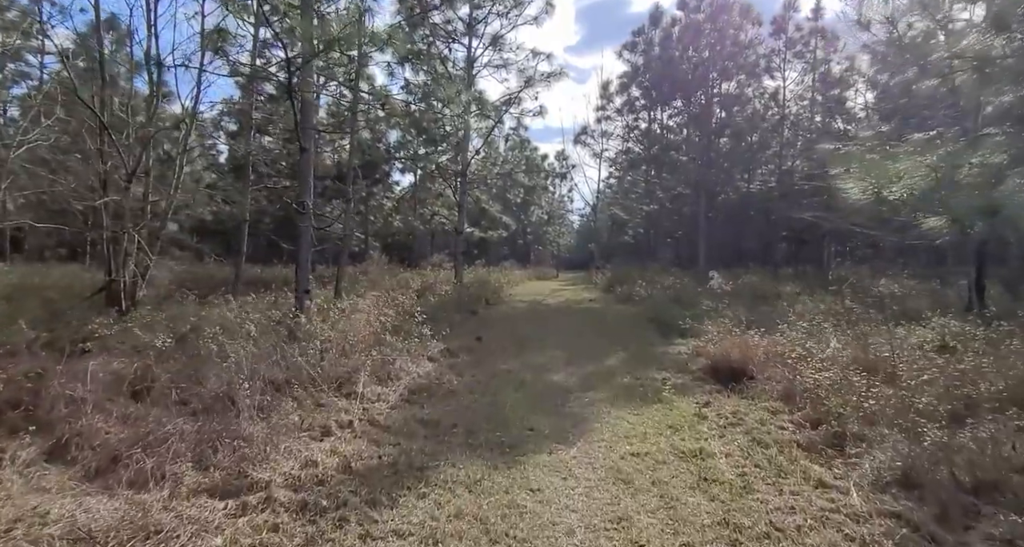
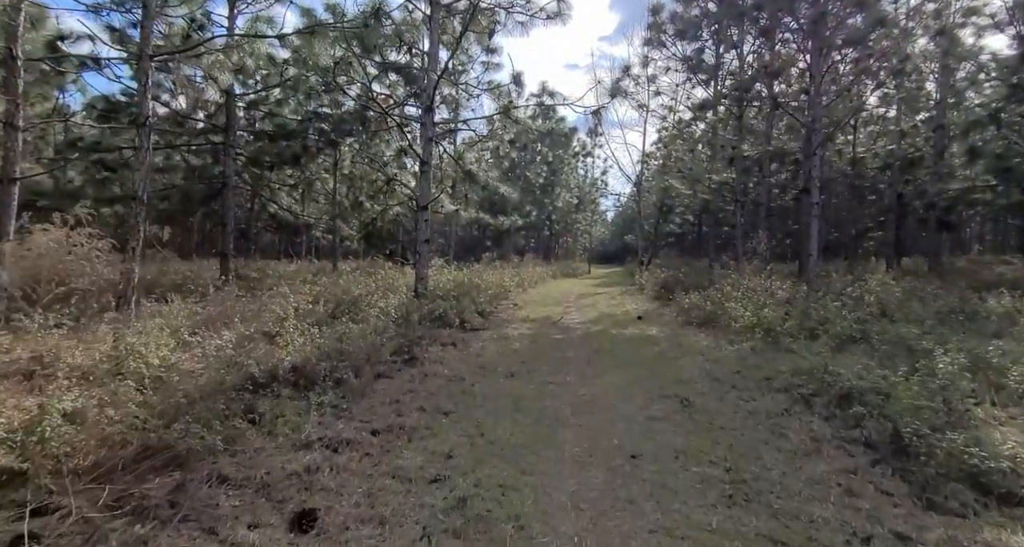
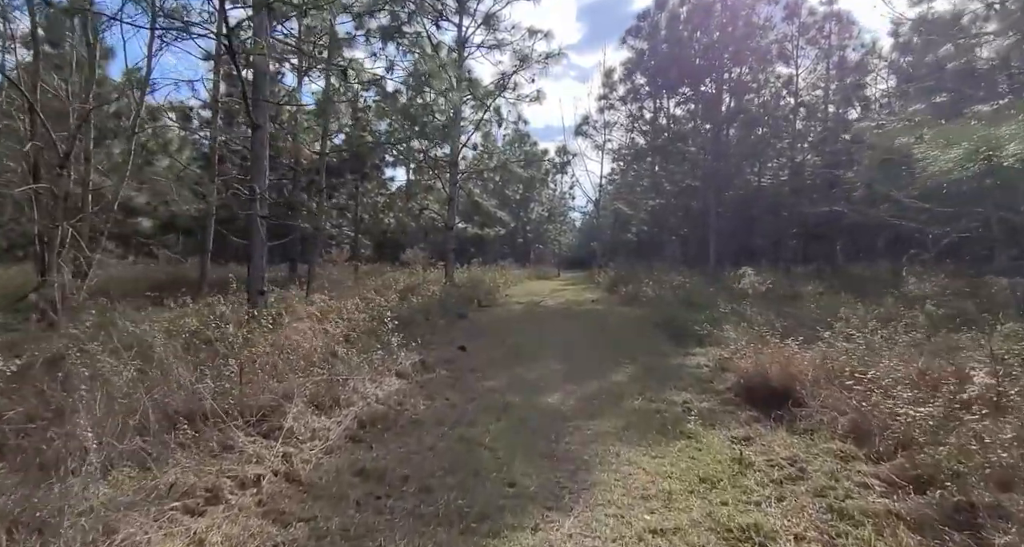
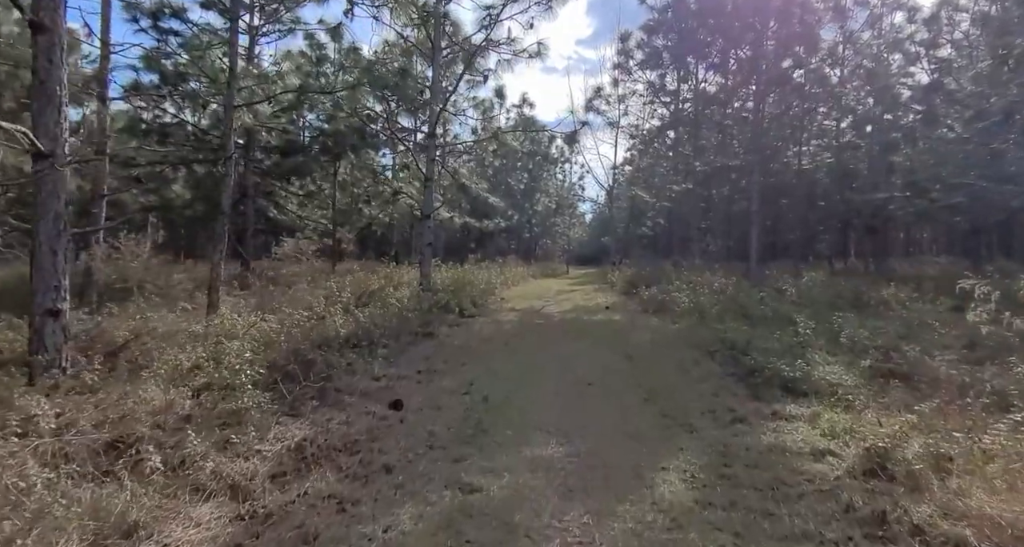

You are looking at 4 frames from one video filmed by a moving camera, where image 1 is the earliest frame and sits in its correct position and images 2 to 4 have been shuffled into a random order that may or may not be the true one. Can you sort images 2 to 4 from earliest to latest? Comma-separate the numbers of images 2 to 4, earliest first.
3, 4, 2
